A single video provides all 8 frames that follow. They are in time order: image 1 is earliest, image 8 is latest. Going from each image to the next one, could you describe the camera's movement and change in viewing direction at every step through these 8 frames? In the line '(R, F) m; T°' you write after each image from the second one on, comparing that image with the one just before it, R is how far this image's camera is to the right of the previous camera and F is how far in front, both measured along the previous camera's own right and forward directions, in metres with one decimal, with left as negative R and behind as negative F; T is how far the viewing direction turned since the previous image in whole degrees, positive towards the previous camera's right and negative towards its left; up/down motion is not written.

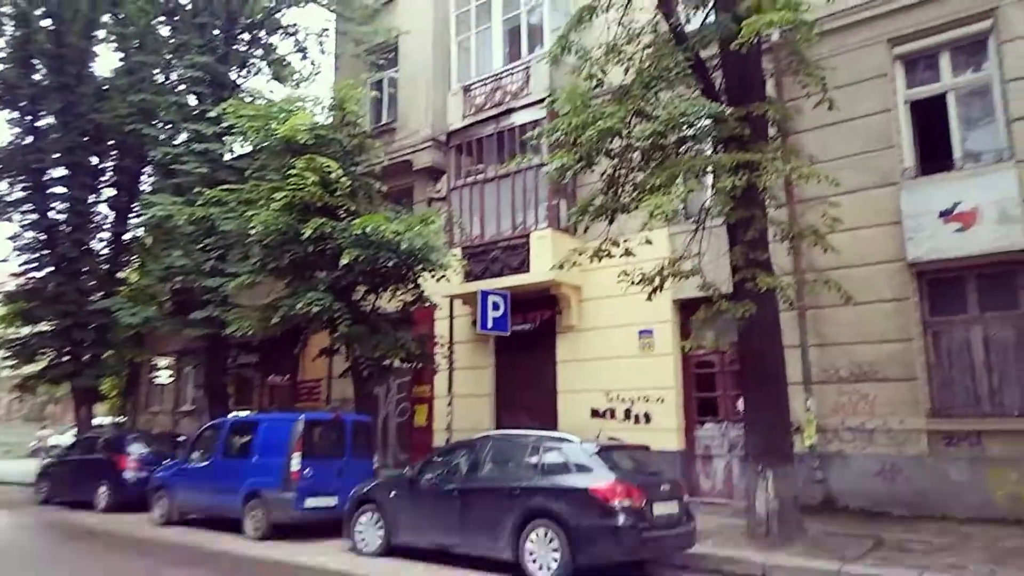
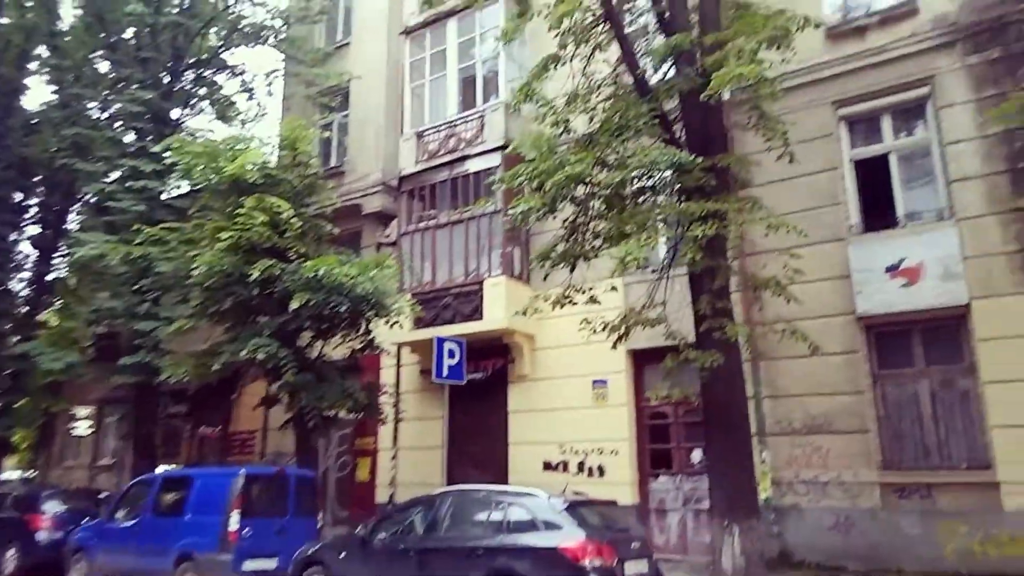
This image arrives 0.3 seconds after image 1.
(-0.2, +0.2) m; +5°
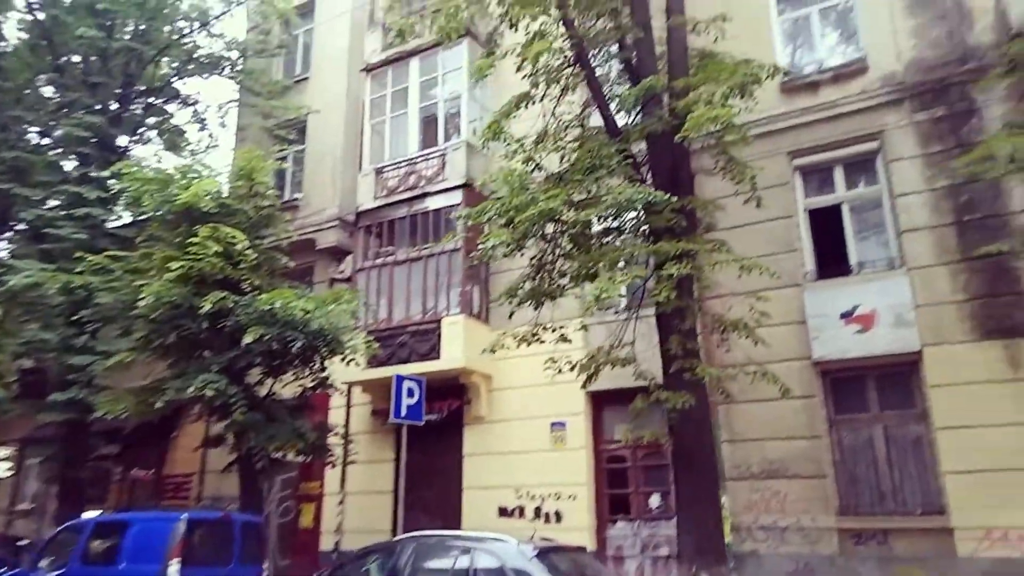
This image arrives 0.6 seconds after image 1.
(-0.2, +0.2) m; +4°
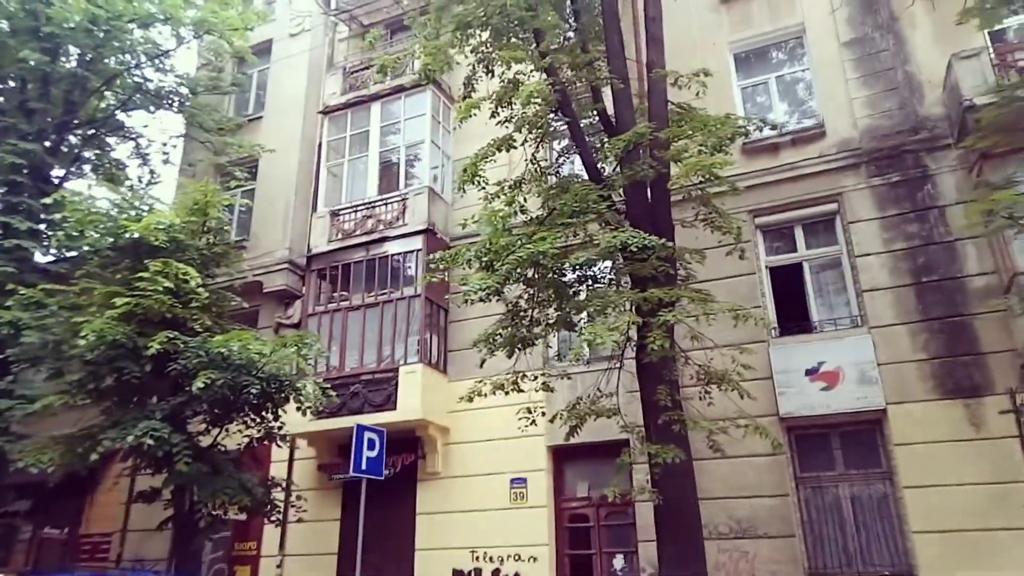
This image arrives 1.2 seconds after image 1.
(-0.5, +0.3) m; +5°
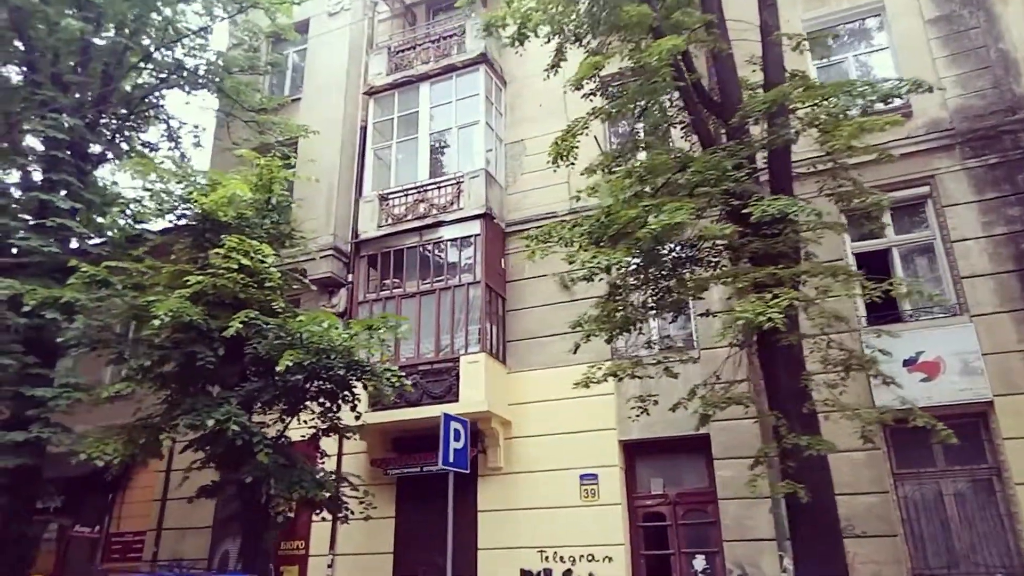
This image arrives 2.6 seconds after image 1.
(-1.1, +0.6) m; +1°
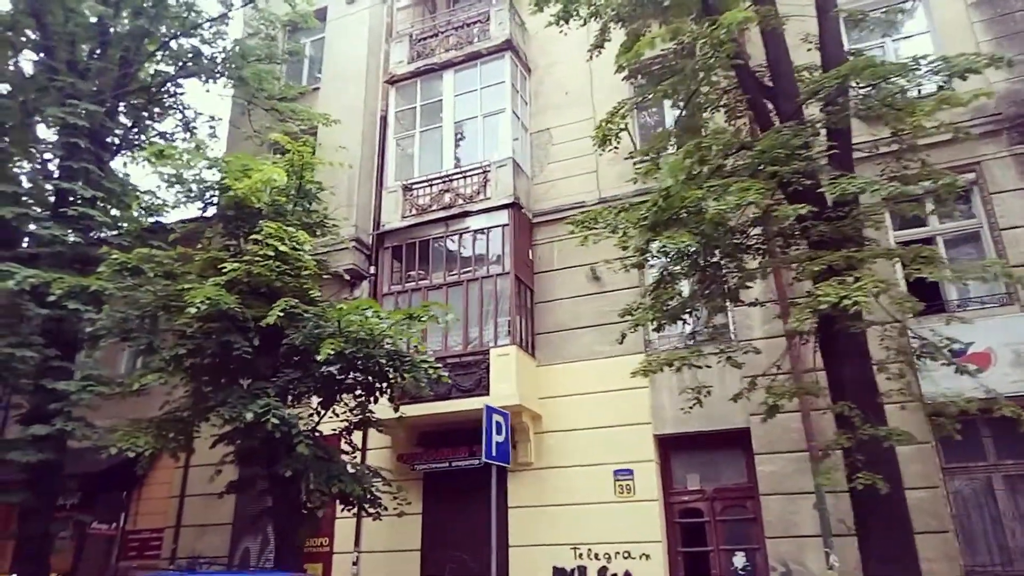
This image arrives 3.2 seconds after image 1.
(-0.5, +0.3) m; 0°
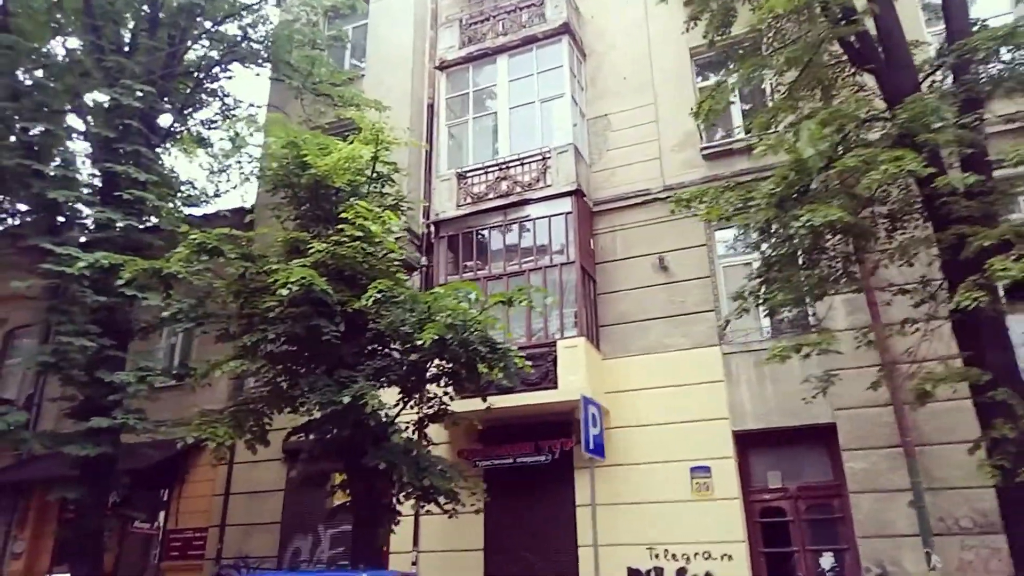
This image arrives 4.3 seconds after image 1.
(-1.0, +0.4) m; 0°
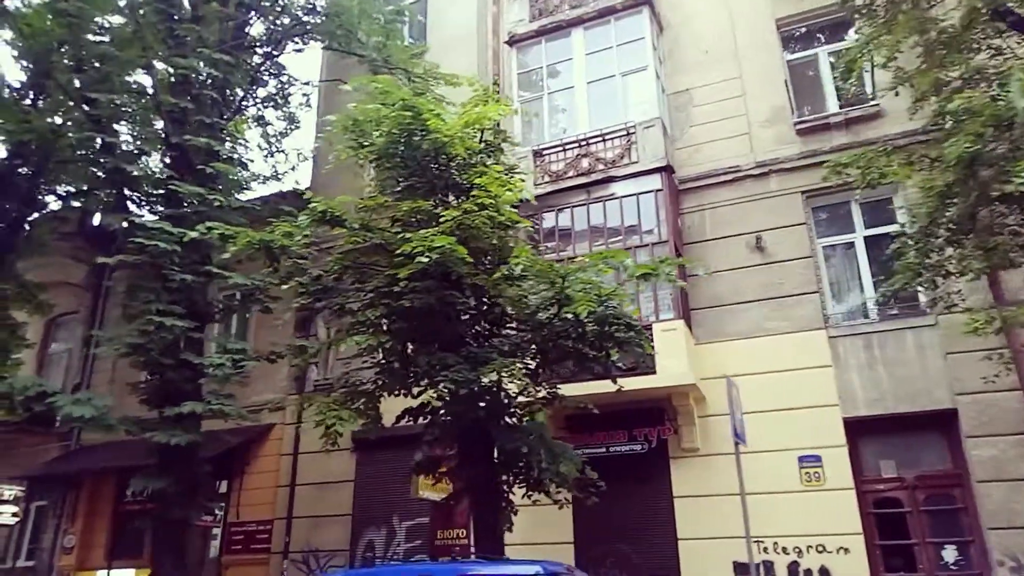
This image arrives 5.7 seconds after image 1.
(-1.2, +0.5) m; 0°
